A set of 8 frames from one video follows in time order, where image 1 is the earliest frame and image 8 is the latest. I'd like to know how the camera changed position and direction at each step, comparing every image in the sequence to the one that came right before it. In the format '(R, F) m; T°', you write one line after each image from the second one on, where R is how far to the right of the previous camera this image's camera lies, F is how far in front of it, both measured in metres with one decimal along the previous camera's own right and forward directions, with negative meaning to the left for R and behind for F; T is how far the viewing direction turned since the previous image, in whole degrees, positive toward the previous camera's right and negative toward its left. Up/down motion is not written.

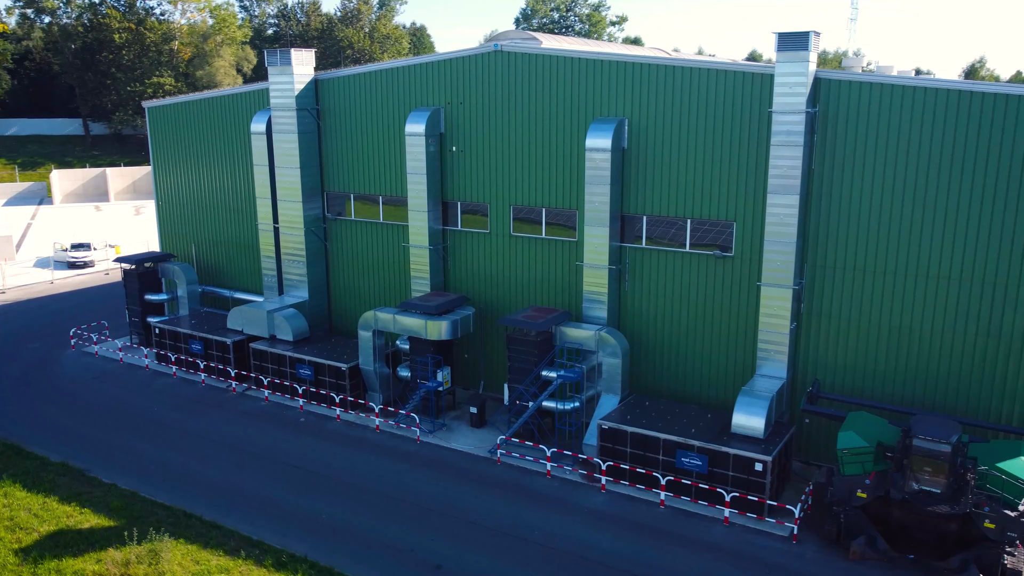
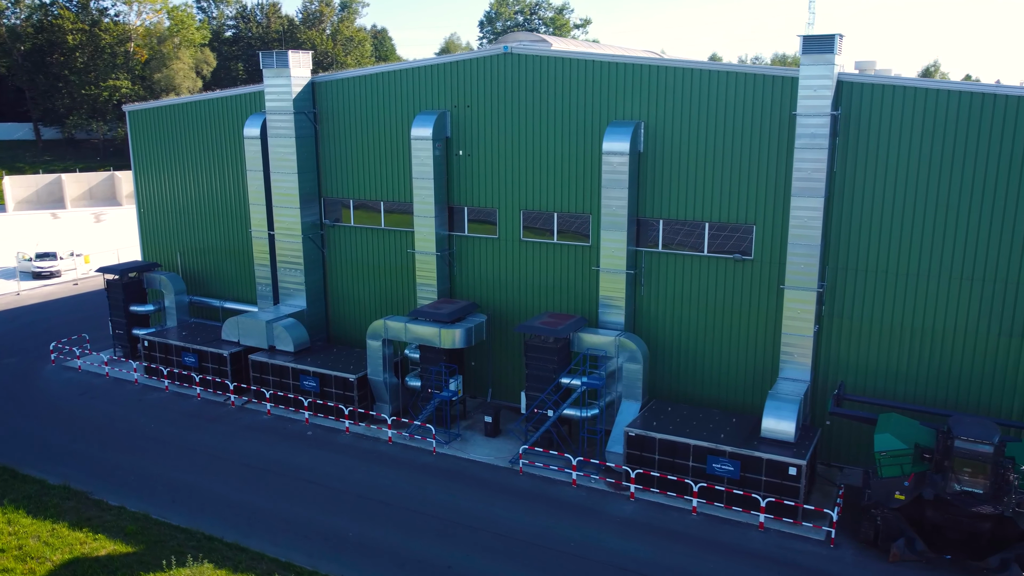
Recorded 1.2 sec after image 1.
(-1.5, +0.4) m; +3°
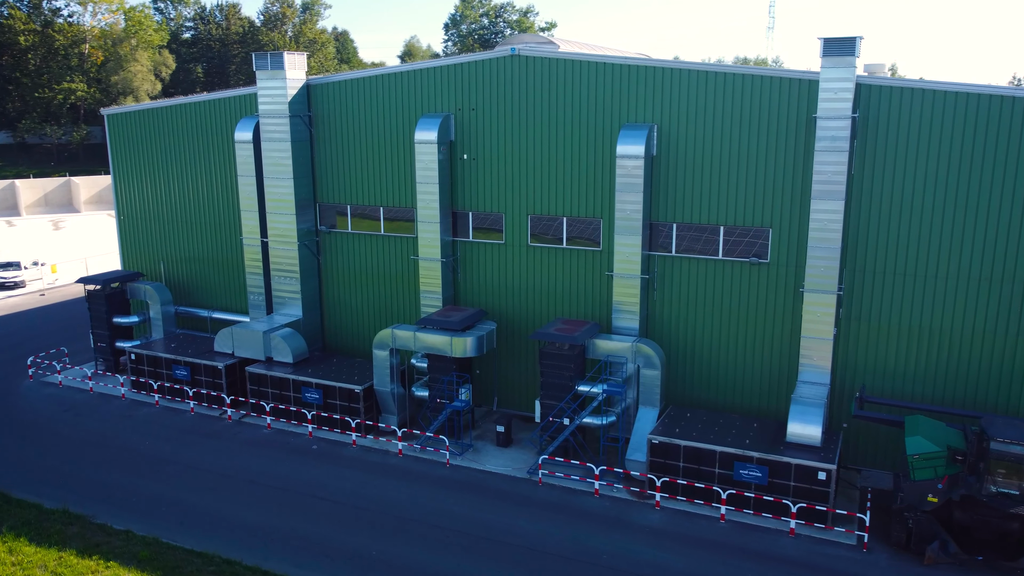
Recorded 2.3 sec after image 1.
(-1.4, +0.5) m; +3°
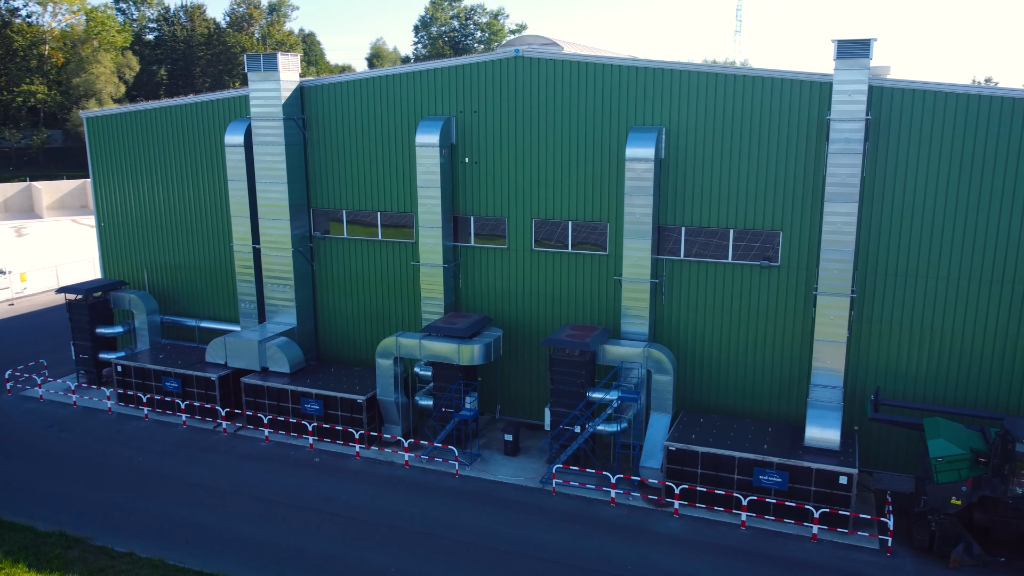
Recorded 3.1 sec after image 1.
(-1.1, +0.4) m; +2°
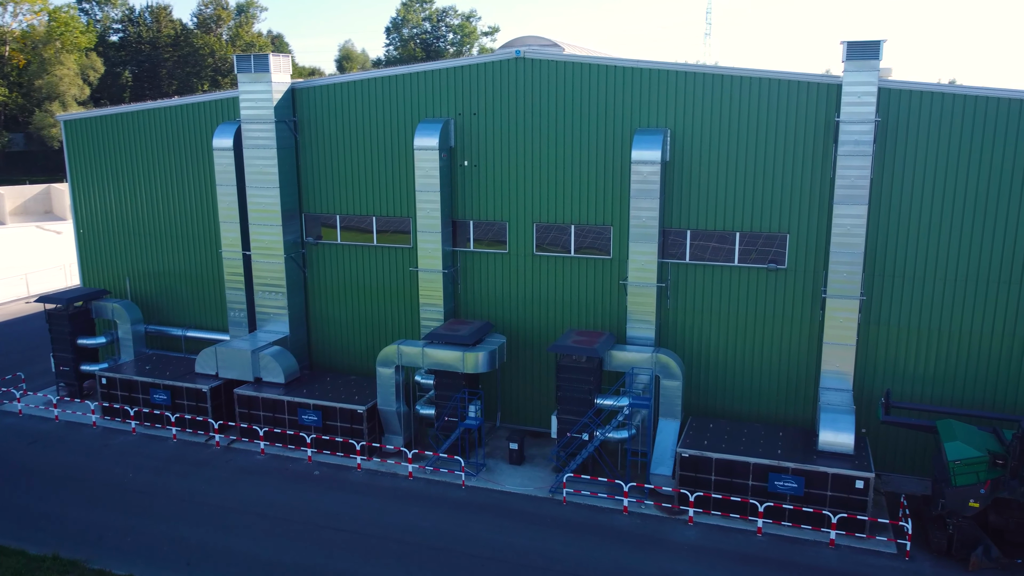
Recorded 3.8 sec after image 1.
(-0.9, +0.4) m; +2°
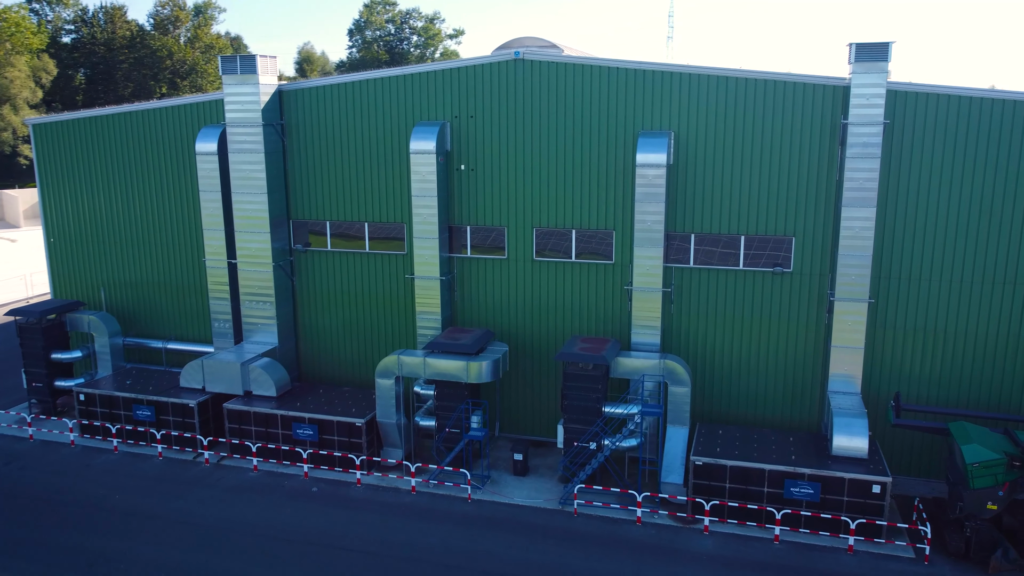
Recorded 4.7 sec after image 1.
(-1.0, +0.5) m; +3°
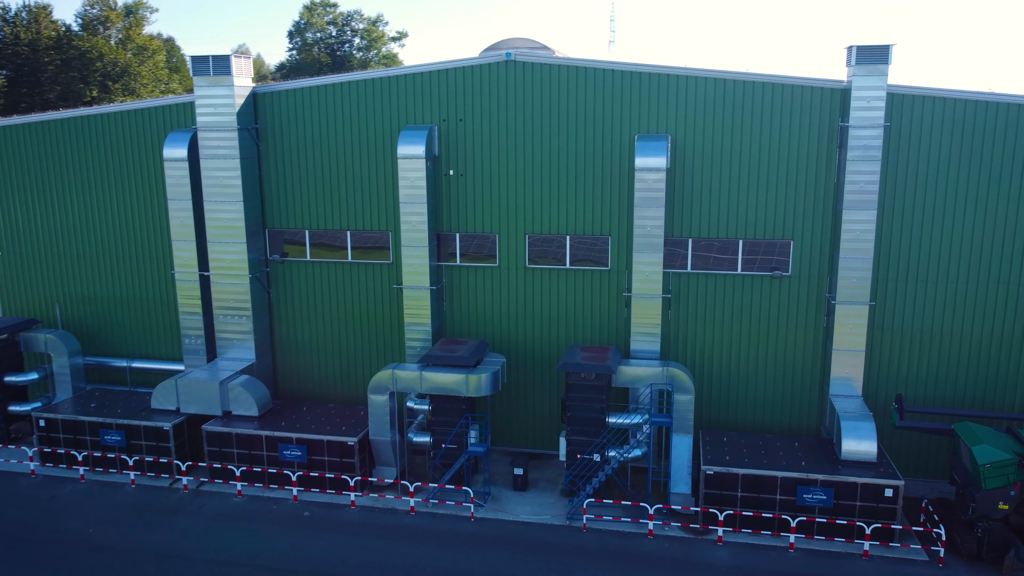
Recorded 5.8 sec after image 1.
(-1.4, +0.7) m; +4°
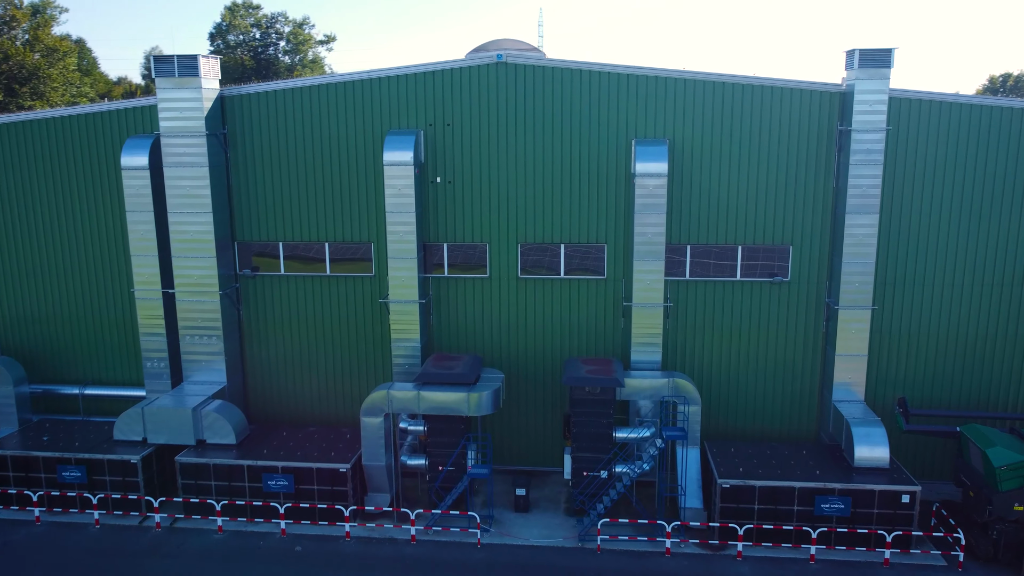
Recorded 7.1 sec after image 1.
(-1.7, +0.9) m; +5°
